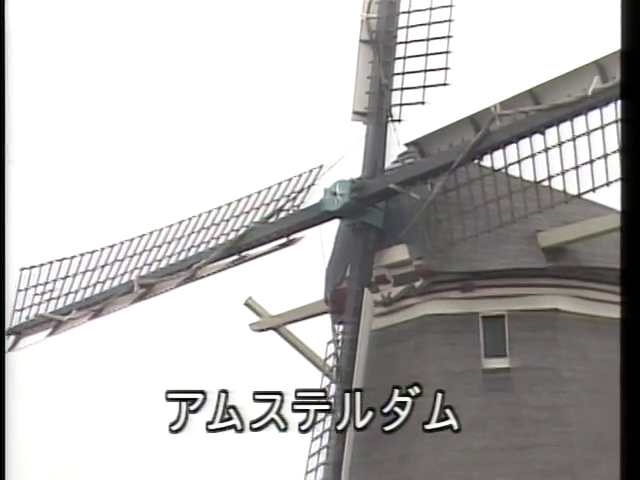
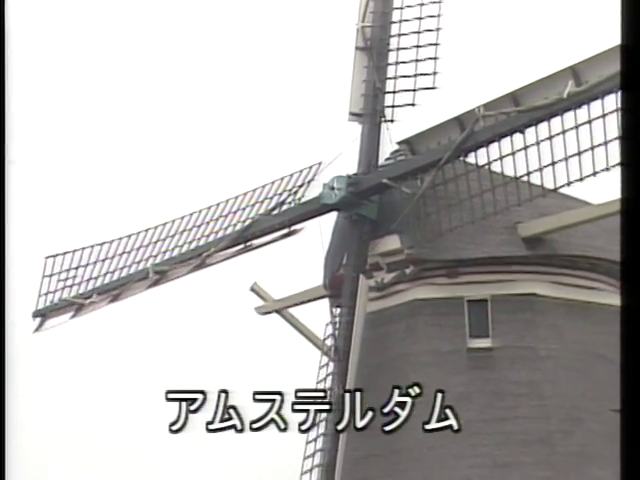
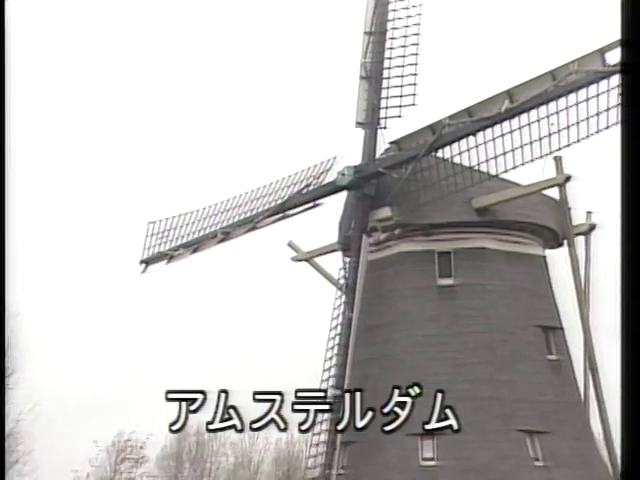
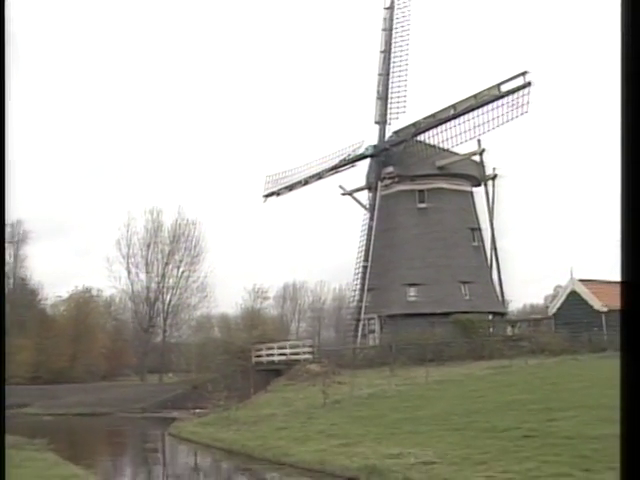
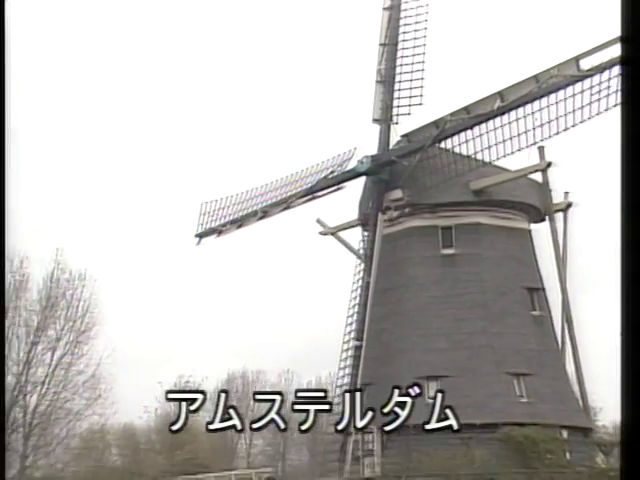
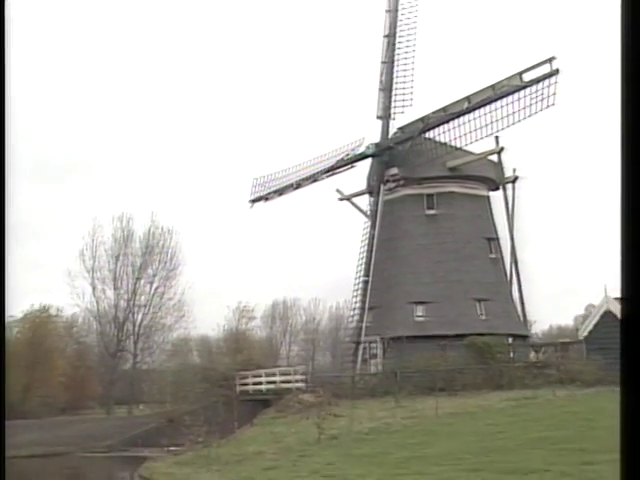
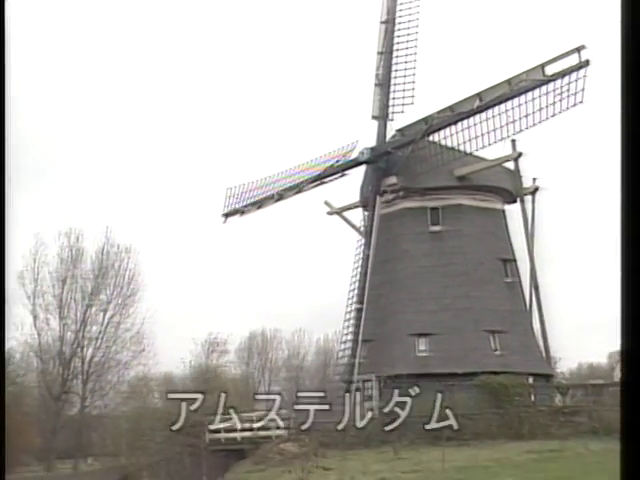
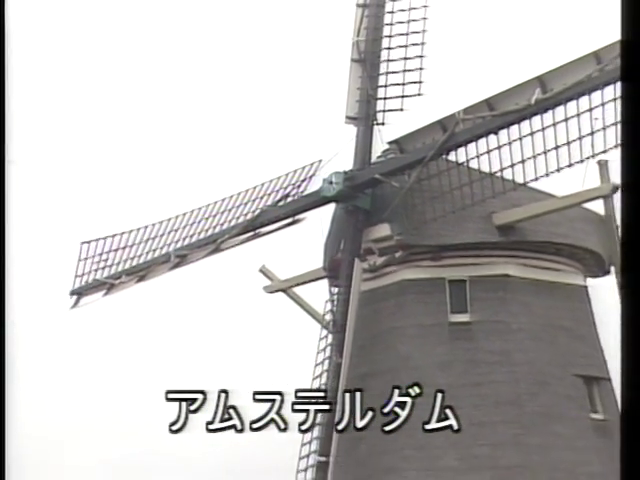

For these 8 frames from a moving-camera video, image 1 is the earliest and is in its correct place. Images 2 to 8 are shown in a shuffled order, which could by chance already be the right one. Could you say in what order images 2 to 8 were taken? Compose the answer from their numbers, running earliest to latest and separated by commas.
2, 8, 3, 5, 7, 6, 4
